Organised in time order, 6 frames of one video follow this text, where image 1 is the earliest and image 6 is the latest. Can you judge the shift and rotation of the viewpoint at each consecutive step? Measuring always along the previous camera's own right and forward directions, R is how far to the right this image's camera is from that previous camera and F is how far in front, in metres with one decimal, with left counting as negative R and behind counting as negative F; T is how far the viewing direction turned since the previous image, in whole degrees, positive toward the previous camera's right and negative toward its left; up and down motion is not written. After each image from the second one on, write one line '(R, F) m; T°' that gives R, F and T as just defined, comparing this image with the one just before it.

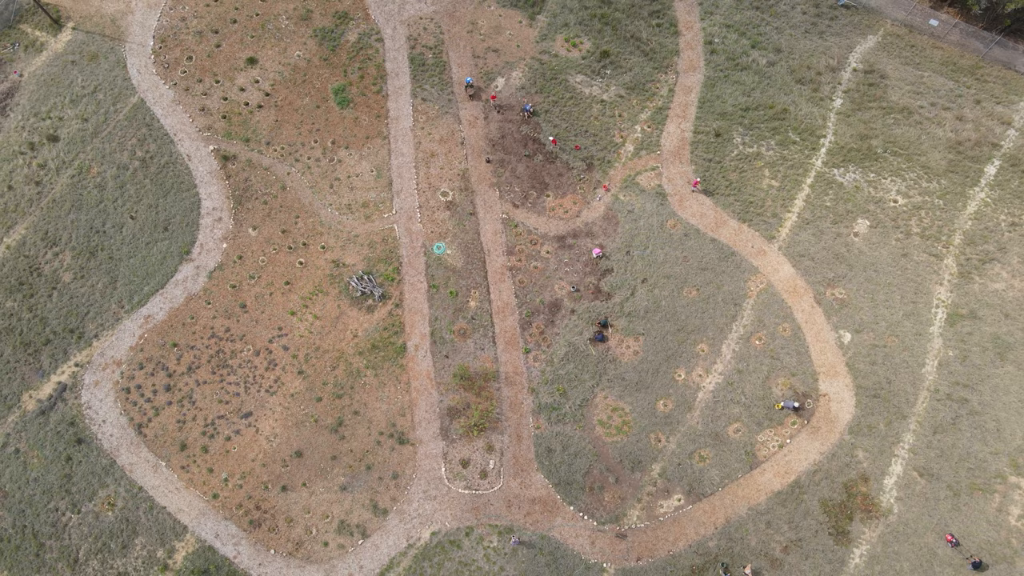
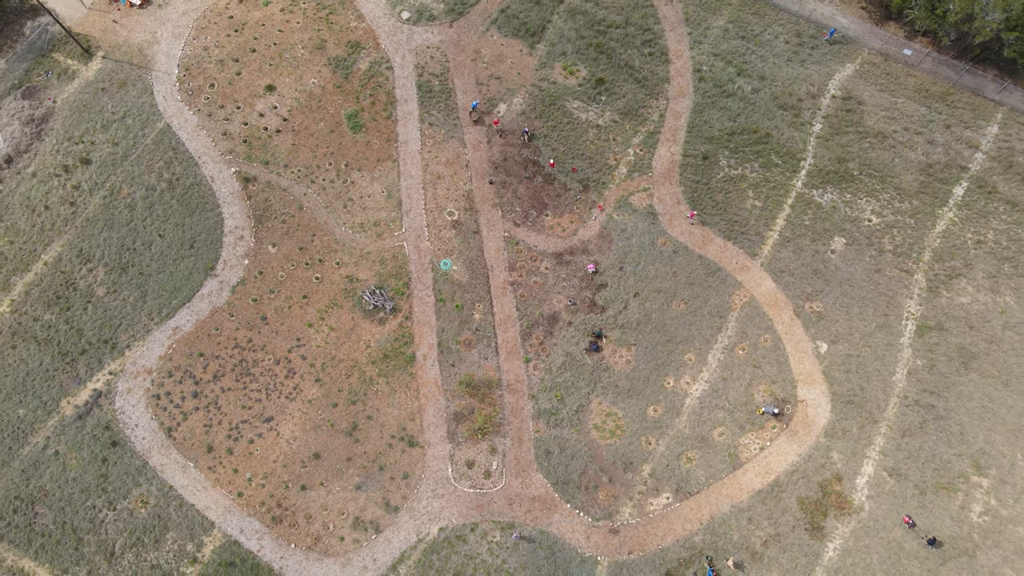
(0.0, -3.2) m; 0°
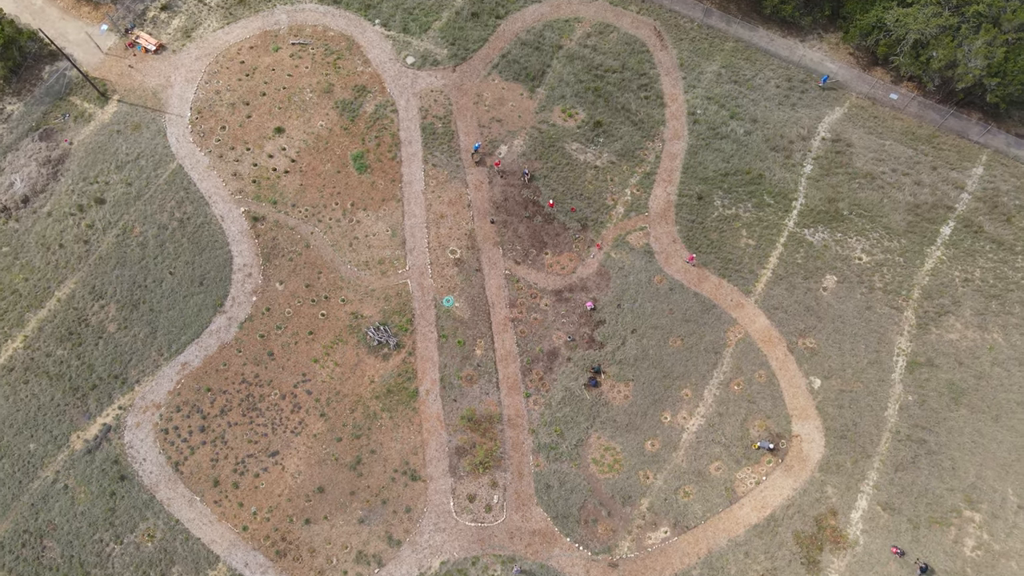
(0.0, -1.3) m; 0°
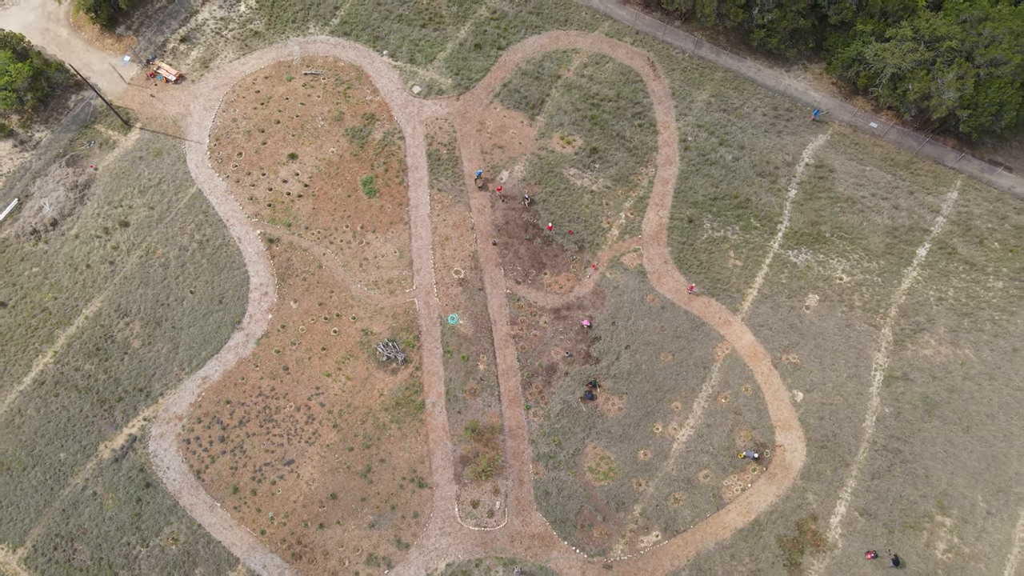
(0.0, -3.0) m; 0°
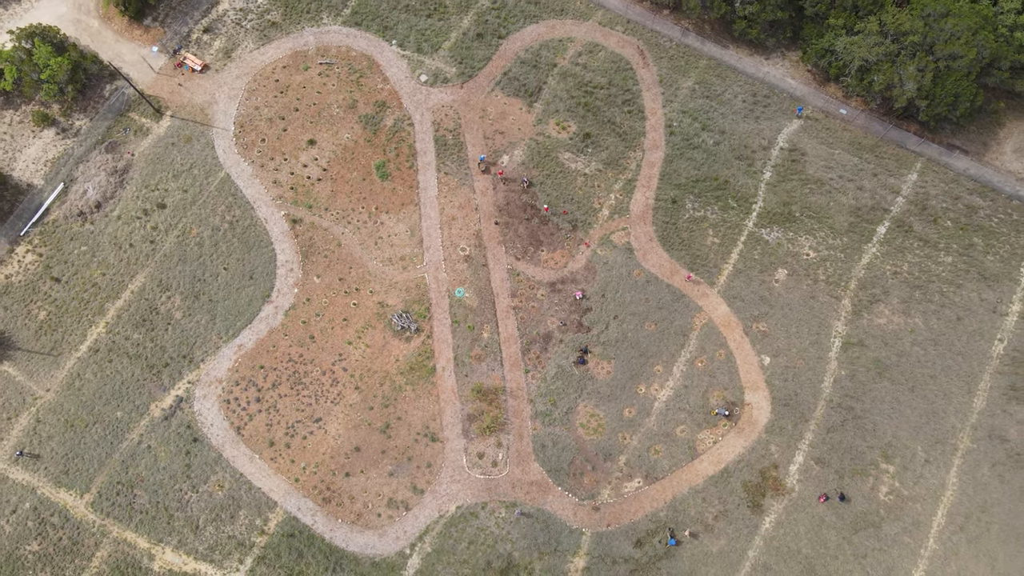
(+0.2, -5.8) m; 0°
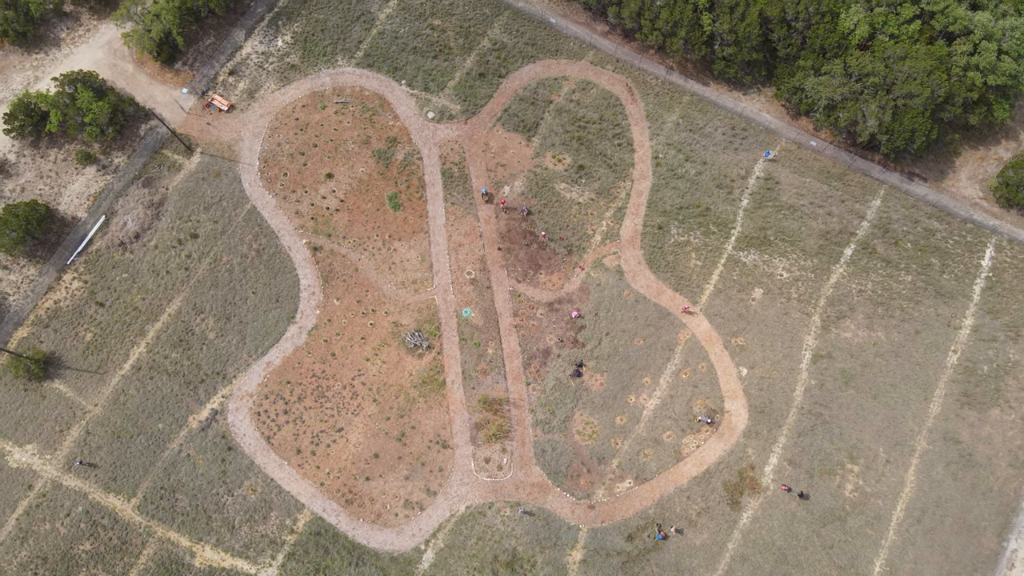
(0.0, -5.8) m; 0°
